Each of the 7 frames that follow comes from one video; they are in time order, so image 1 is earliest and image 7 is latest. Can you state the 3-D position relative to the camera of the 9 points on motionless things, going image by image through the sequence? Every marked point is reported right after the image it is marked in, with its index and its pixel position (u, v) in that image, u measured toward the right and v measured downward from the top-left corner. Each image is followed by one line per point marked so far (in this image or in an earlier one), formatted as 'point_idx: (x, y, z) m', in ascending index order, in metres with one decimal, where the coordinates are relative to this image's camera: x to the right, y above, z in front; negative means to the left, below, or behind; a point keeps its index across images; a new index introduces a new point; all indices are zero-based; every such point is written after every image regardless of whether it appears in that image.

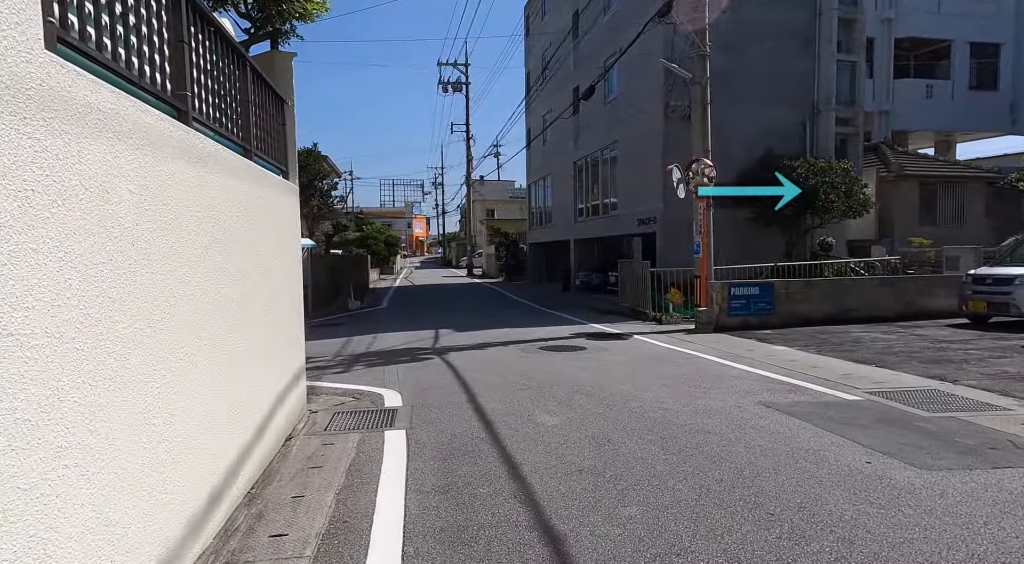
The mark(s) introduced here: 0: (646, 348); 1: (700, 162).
0: (+2.3, -1.1, +10.6) m
1: (+4.1, +2.6, +13.5) m
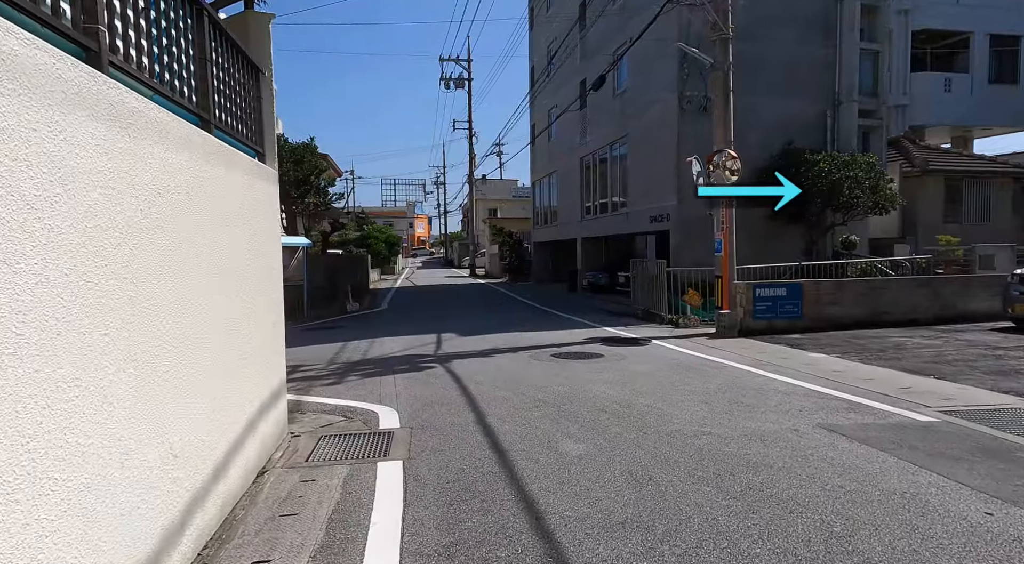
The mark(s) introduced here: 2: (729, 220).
0: (+2.5, -1.1, +9.7) m
1: (+4.3, +2.6, +12.6) m
2: (+4.6, +1.3, +12.7) m
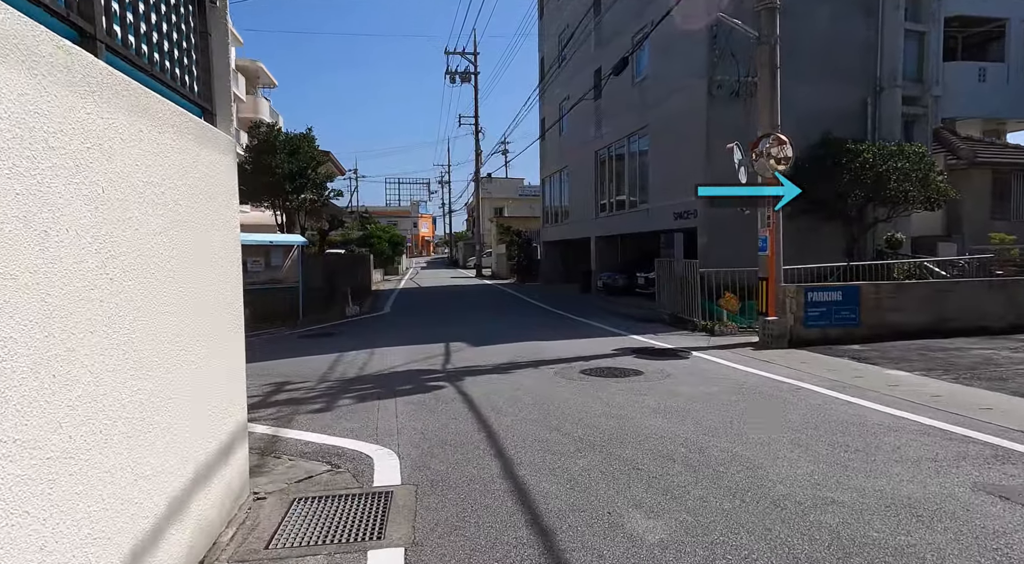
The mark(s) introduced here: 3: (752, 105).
0: (+2.8, -1.2, +8.2) m
1: (+4.6, +2.6, +11.1) m
2: (+4.9, +1.3, +11.2) m
3: (+6.5, +4.7, +16.4) m
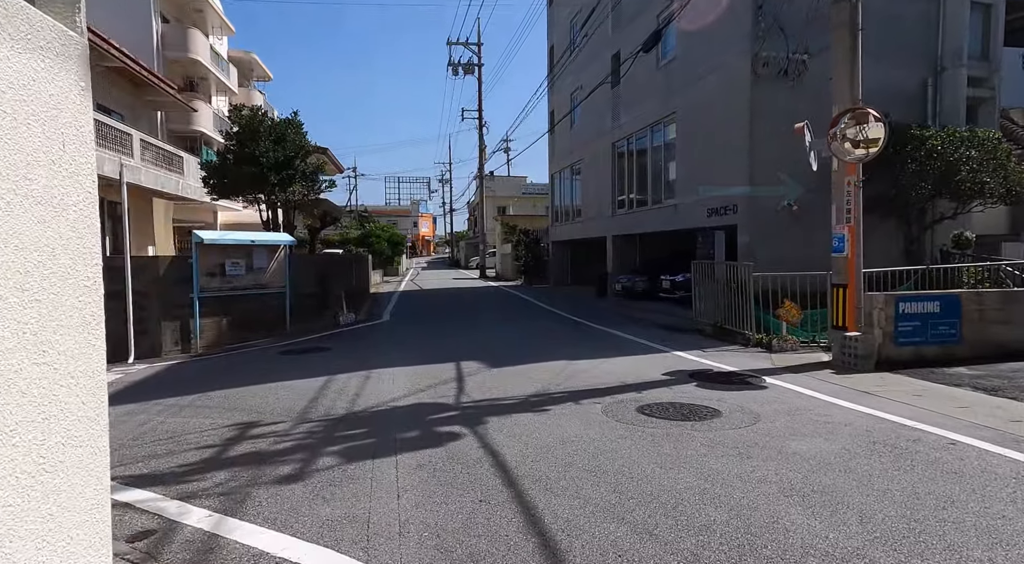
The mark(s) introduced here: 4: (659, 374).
0: (+3.2, -1.3, +6.2) m
1: (+5.0, +2.4, +9.2) m
2: (+5.3, +1.2, +9.3) m
3: (+6.8, +4.6, +14.5) m
4: (+2.0, -1.3, +8.4) m
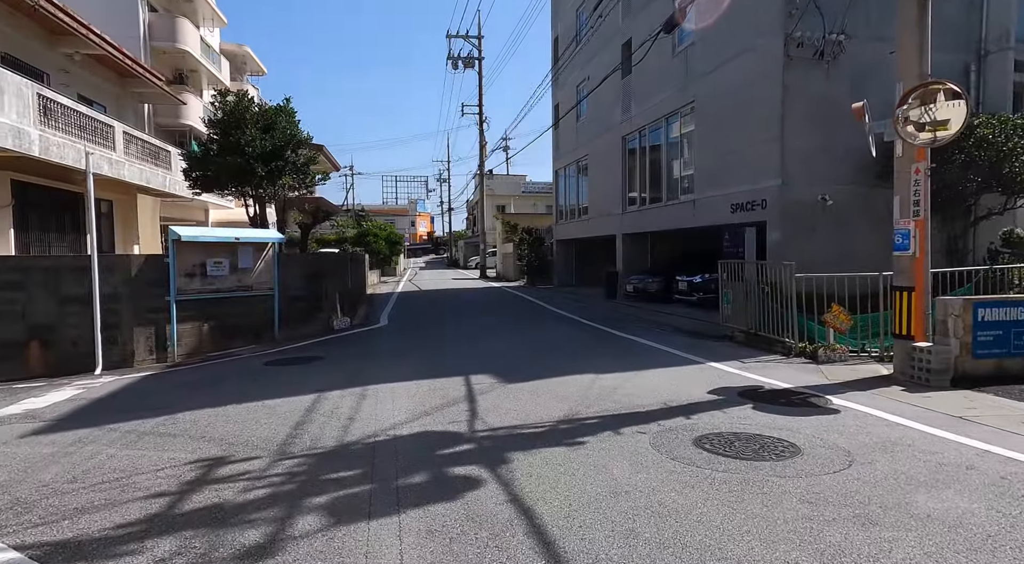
0: (+3.4, -1.3, +5.0) m
1: (+5.2, +2.4, +8.0) m
2: (+5.5, +1.1, +8.1) m
3: (+7.1, +4.6, +13.3) m
4: (+2.3, -1.3, +7.2) m
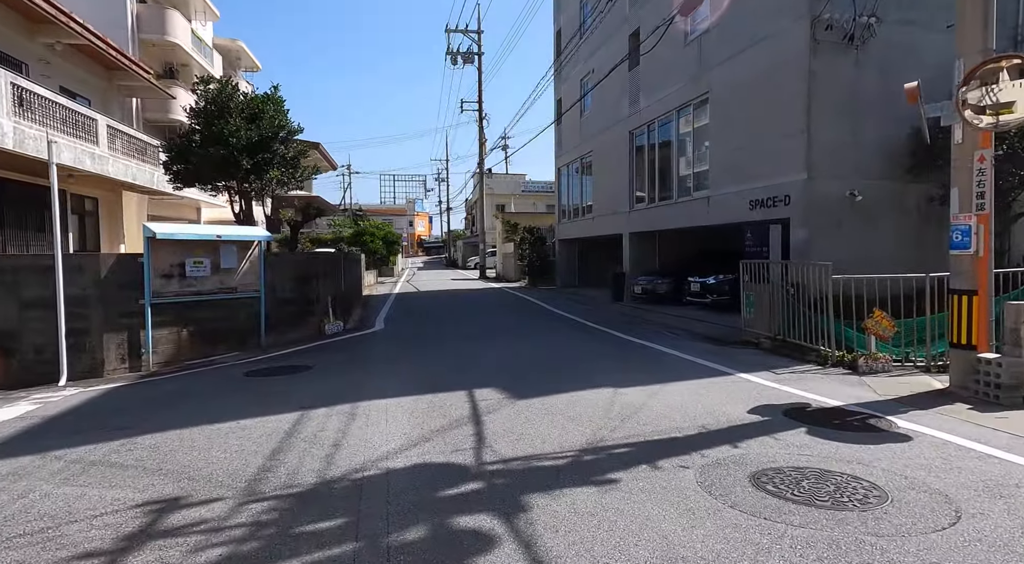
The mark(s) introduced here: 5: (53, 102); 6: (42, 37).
0: (+3.5, -1.4, +4.1) m
1: (+5.3, +2.4, +7.0) m
2: (+5.6, +1.1, +7.2) m
3: (+7.2, +4.5, +12.3) m
4: (+2.4, -1.3, +6.3) m
5: (-12.4, +4.9, +16.4) m
6: (-14.9, +7.8, +19.3) m
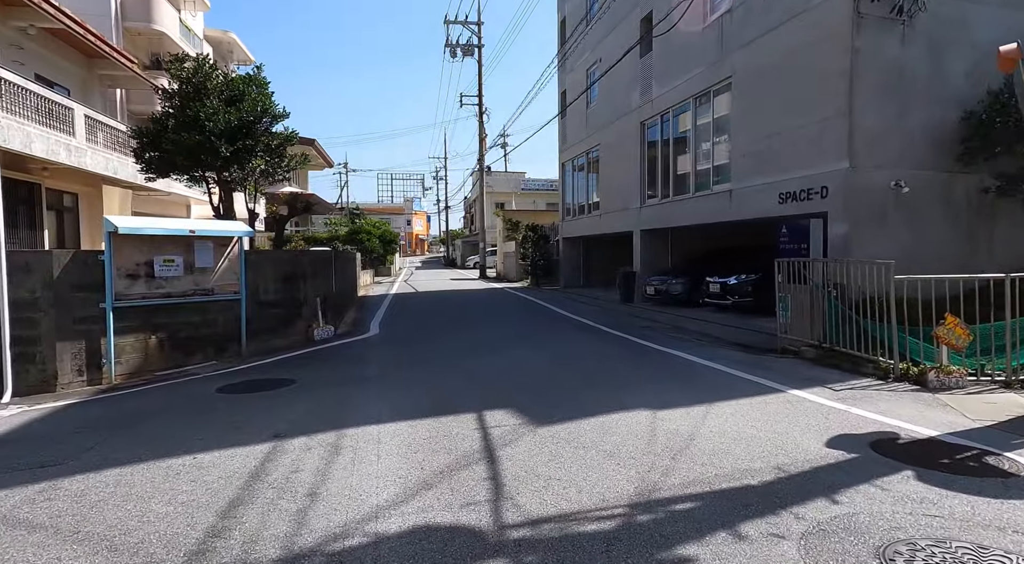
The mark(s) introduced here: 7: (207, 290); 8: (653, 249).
0: (+3.7, -1.4, +2.9) m
1: (+5.5, +2.4, +5.8) m
2: (+5.8, +1.1, +5.9) m
3: (+7.3, +4.5, +11.1) m
4: (+2.6, -1.4, +5.0) m
5: (-12.2, +4.8, +15.2) m
6: (-14.7, +7.7, +18.0) m
7: (-5.3, -0.1, +10.7) m
8: (+4.6, +1.1, +19.8) m
